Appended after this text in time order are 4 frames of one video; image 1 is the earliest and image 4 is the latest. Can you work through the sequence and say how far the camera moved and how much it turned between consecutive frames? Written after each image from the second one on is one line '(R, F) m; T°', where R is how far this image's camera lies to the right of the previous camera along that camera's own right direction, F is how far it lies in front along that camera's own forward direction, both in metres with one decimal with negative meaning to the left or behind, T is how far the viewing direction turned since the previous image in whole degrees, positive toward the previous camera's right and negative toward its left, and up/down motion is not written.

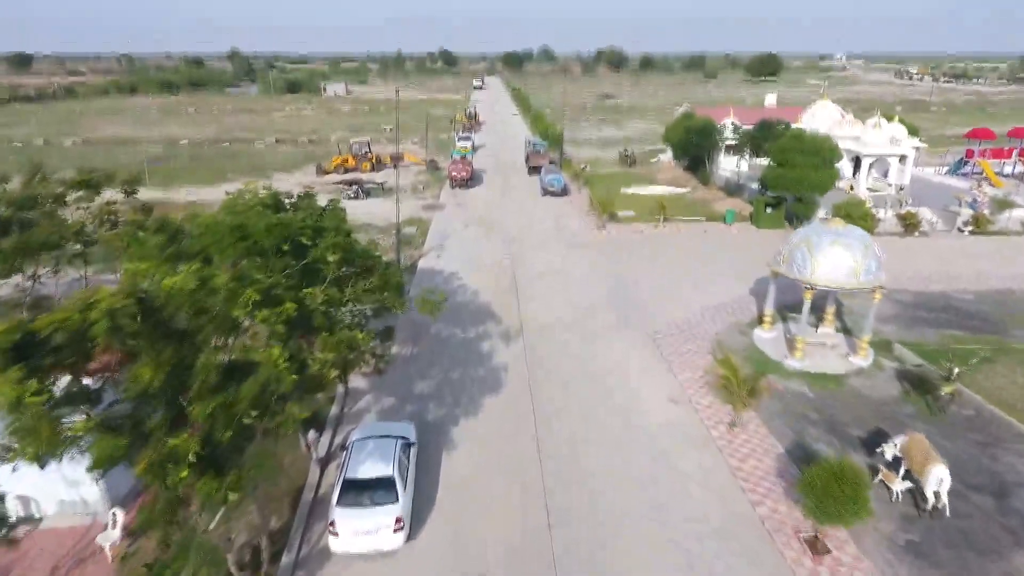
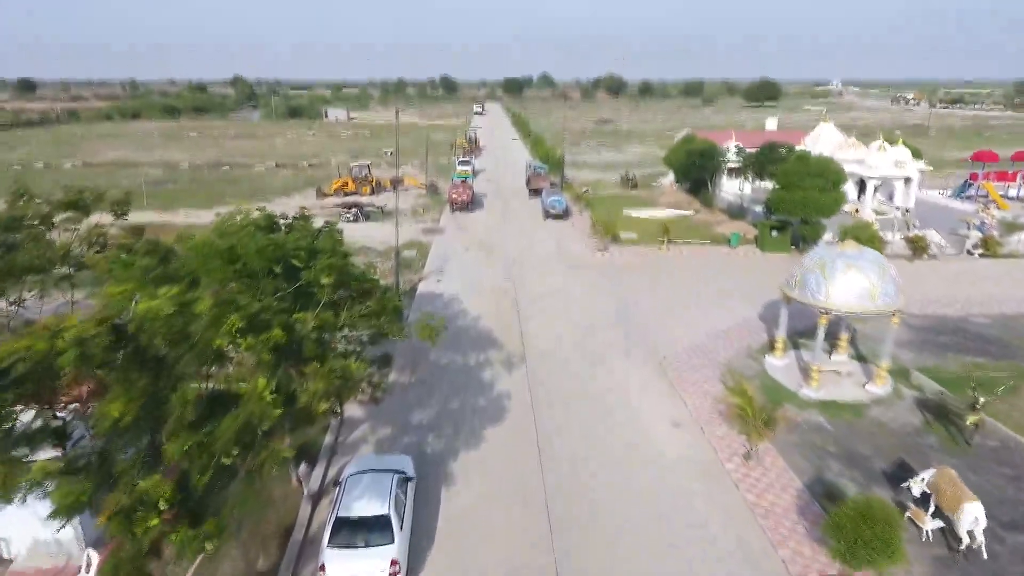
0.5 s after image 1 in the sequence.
(-0.1, +0.4) m; 0°
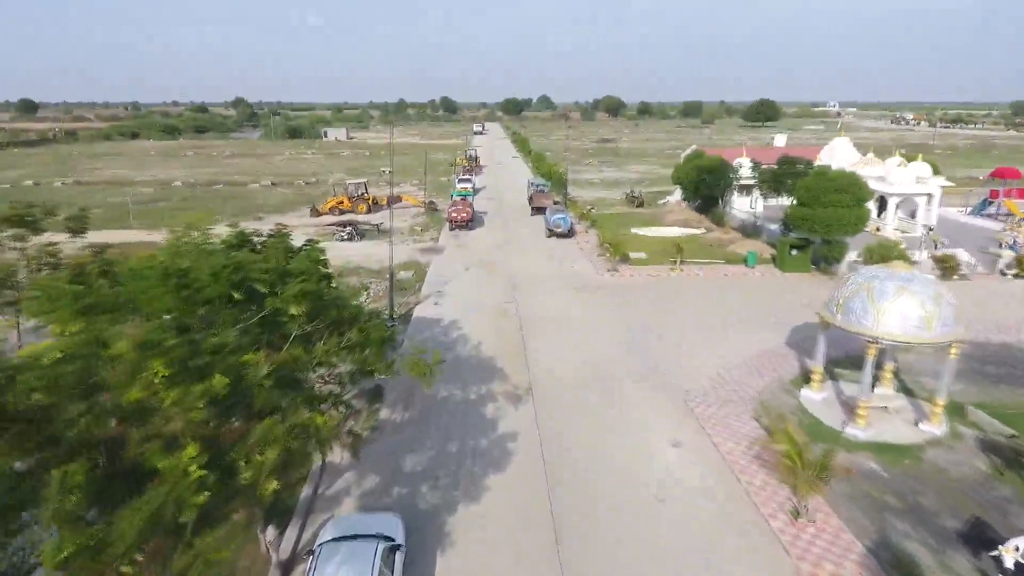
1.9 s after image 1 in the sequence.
(-0.1, +1.3) m; 0°
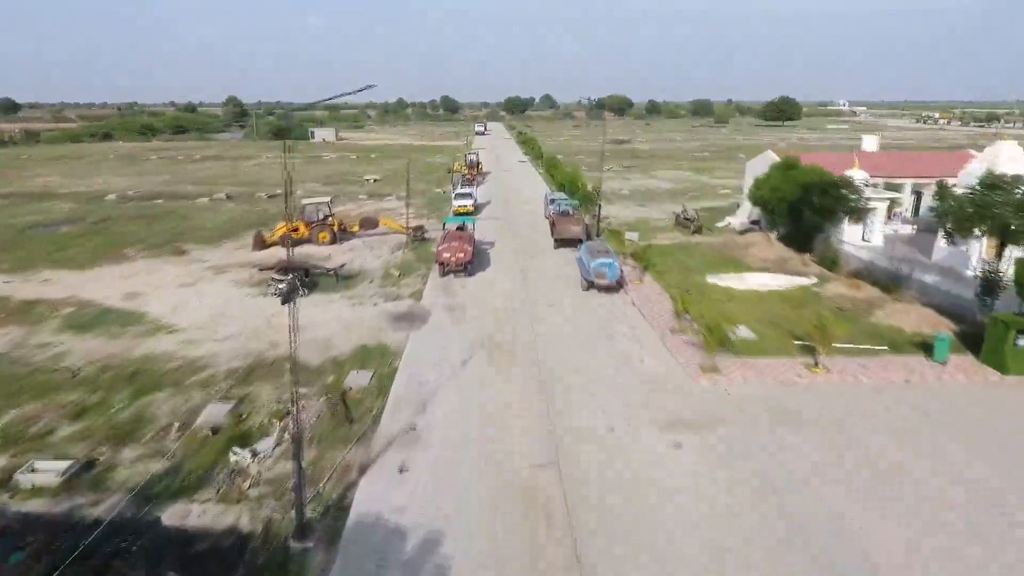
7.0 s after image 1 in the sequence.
(-0.5, +8.1) m; 0°
